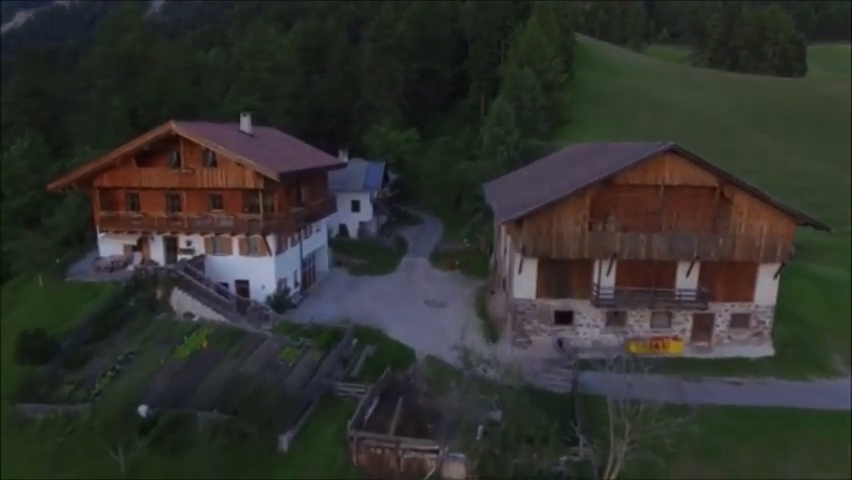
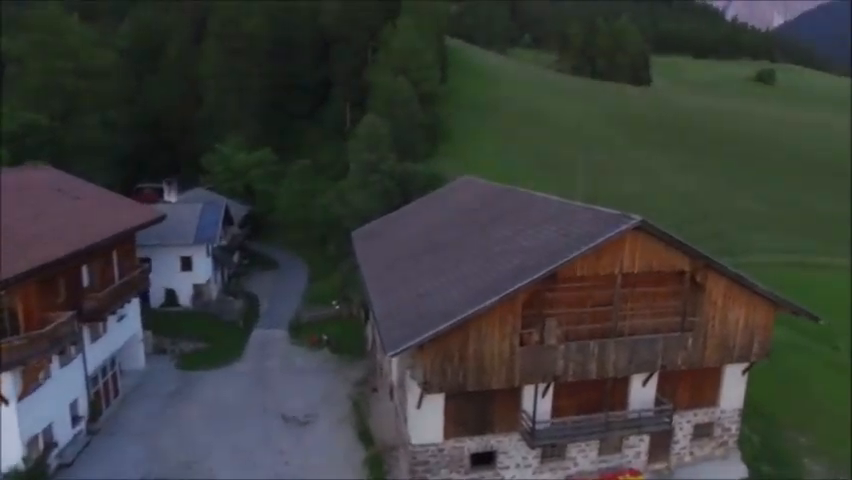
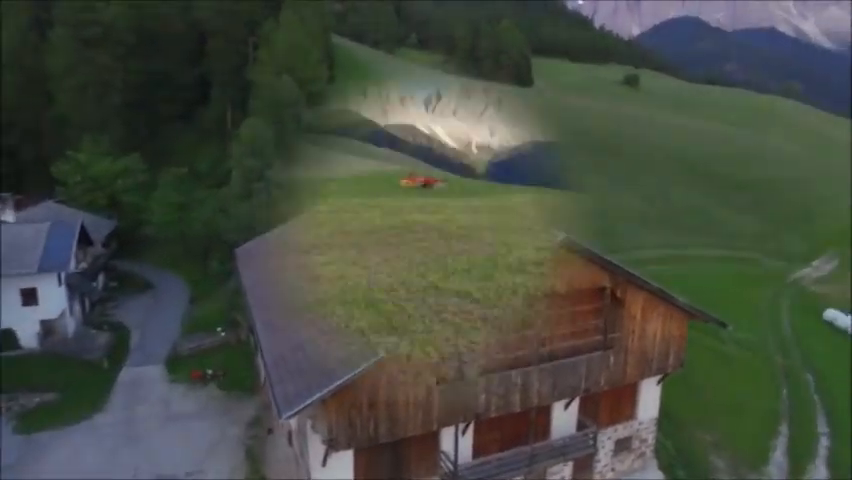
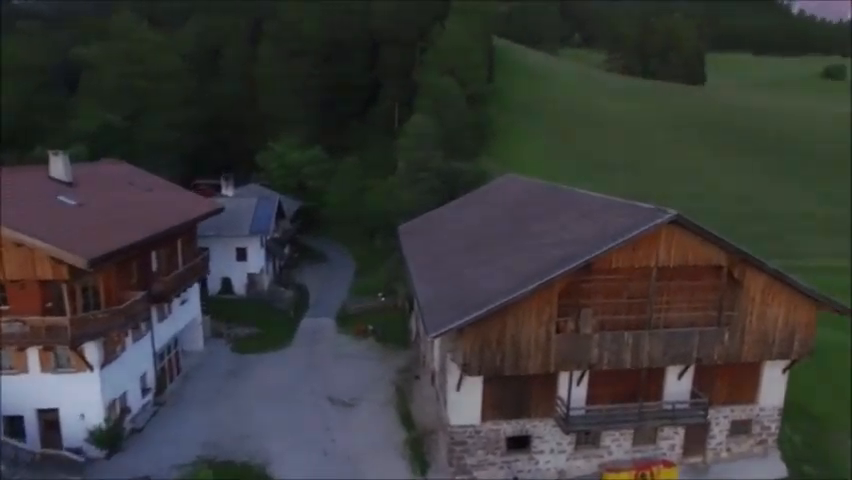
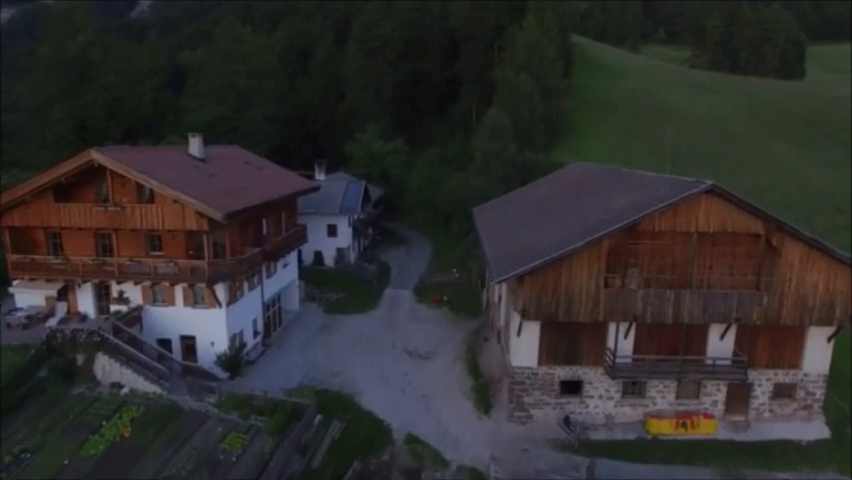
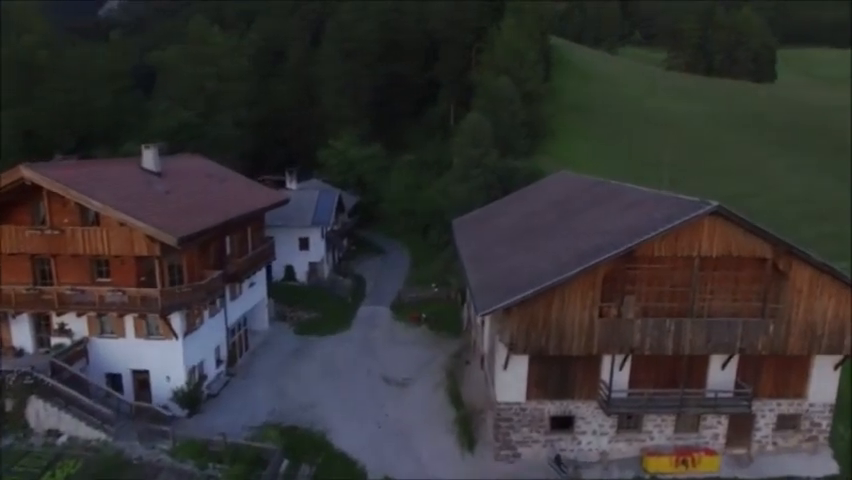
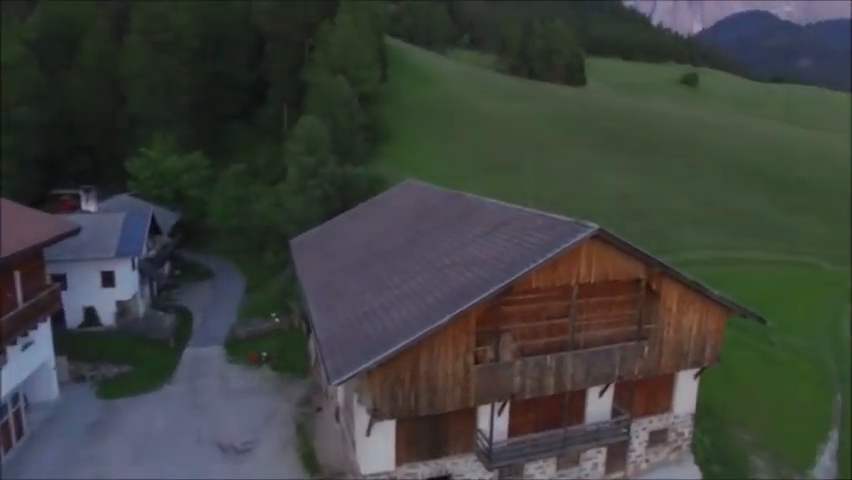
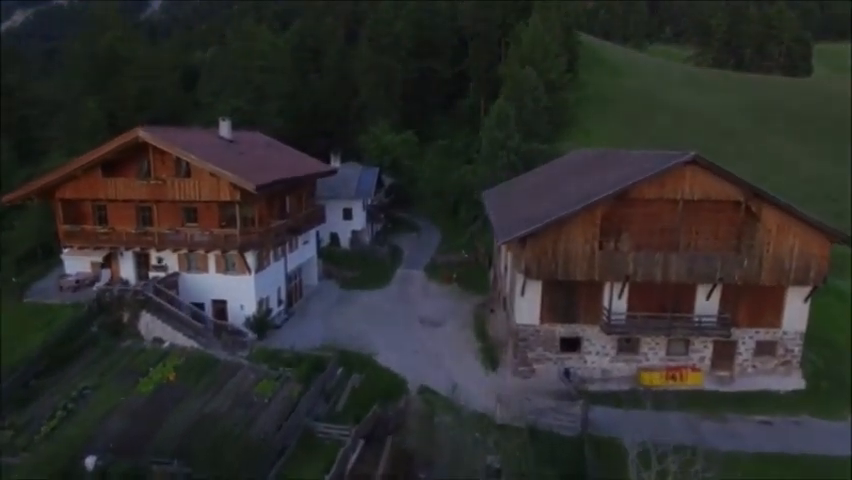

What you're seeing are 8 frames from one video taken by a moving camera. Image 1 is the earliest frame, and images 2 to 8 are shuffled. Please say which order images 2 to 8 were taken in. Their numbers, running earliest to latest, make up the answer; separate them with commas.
8, 5, 6, 4, 2, 7, 3
